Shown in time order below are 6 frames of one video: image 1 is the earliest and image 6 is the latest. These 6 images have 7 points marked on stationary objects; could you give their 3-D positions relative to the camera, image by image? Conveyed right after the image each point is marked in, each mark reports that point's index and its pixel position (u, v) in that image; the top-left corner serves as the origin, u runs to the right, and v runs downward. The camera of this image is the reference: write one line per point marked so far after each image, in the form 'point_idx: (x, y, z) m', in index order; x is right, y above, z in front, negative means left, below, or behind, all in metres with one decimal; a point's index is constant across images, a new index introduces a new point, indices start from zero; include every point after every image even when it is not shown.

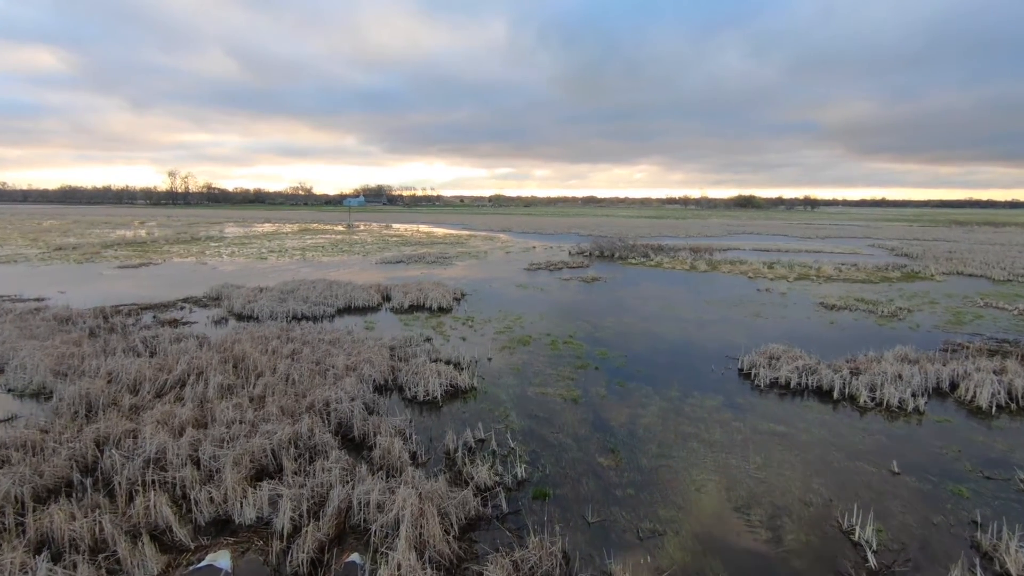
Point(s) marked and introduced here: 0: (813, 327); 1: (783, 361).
0: (+11.0, -1.4, +19.7) m
1: (+7.1, -1.9, +14.1) m
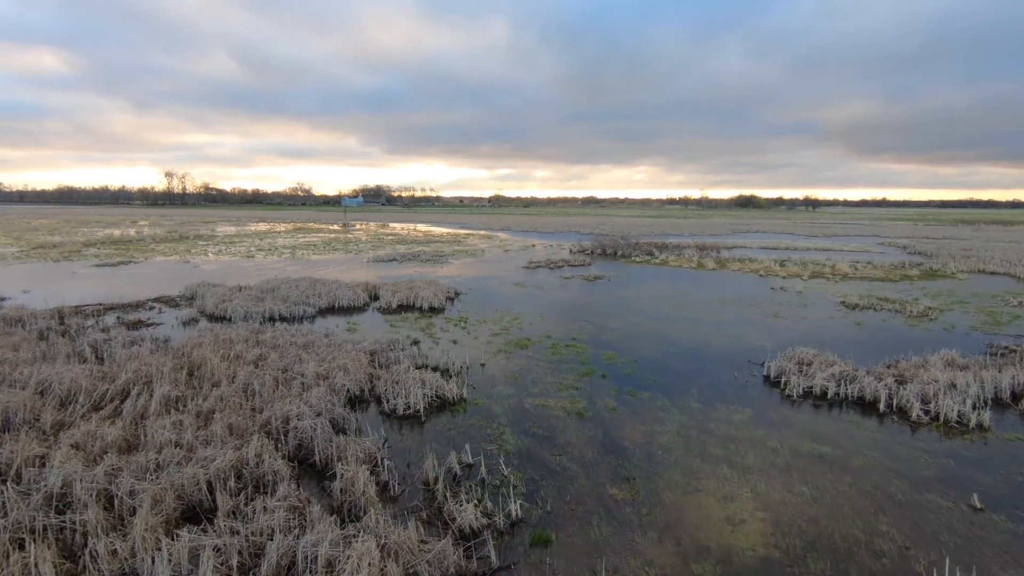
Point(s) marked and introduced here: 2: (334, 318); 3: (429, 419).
0: (+10.9, -1.3, +18.0) m
1: (+7.0, -1.8, +12.4) m
2: (-6.1, -1.0, +18.7) m
3: (-1.6, -2.5, +10.4) m
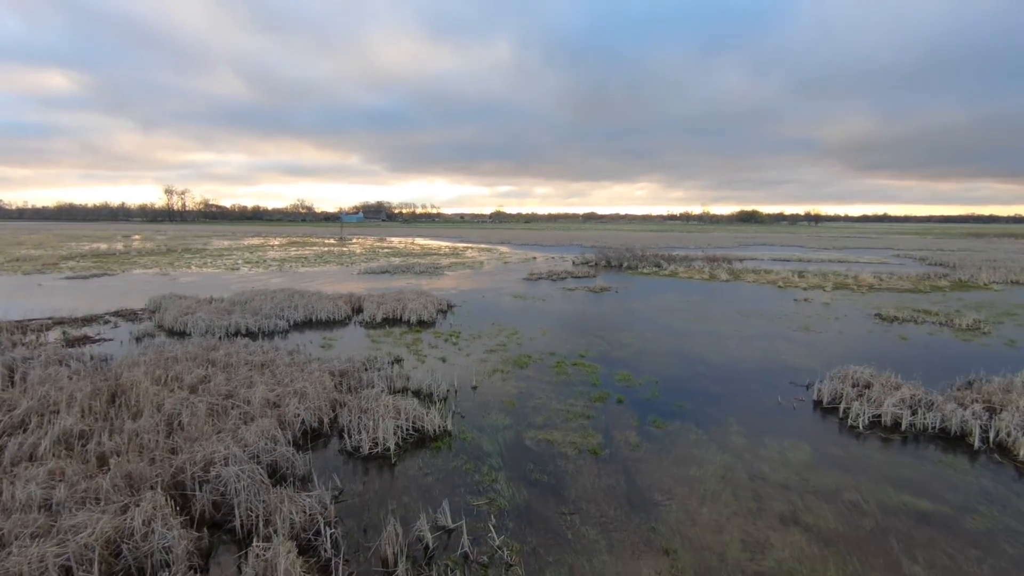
0: (+10.8, -1.6, +15.8) m
1: (+6.9, -1.9, +10.1) m
2: (-6.2, -1.4, +16.5) m
3: (-1.7, -2.6, +8.1) m
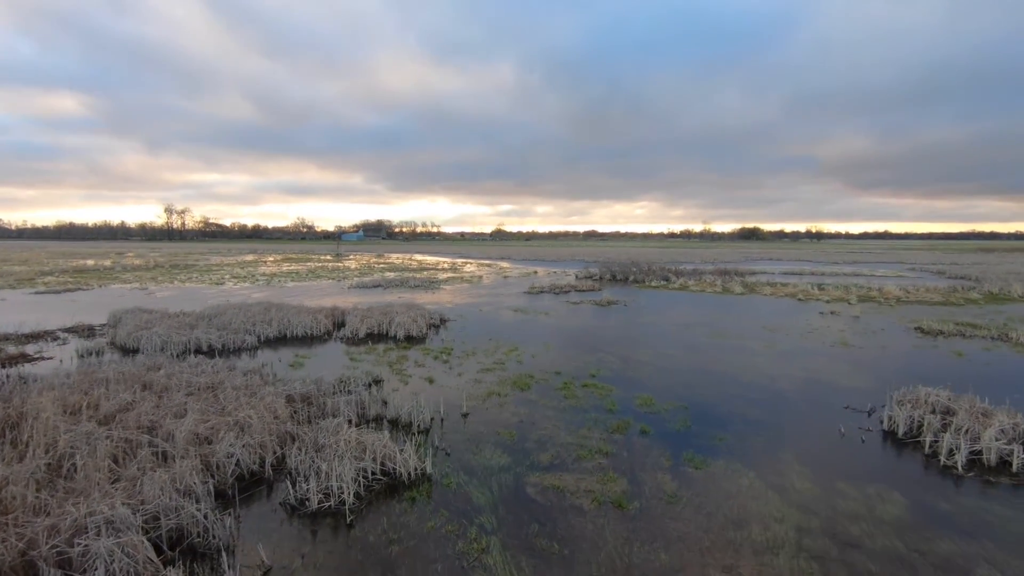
0: (+10.8, -1.8, +13.7) m
1: (+6.9, -2.0, +8.1) m
2: (-6.2, -1.7, +14.5) m
3: (-1.7, -2.6, +6.1) m
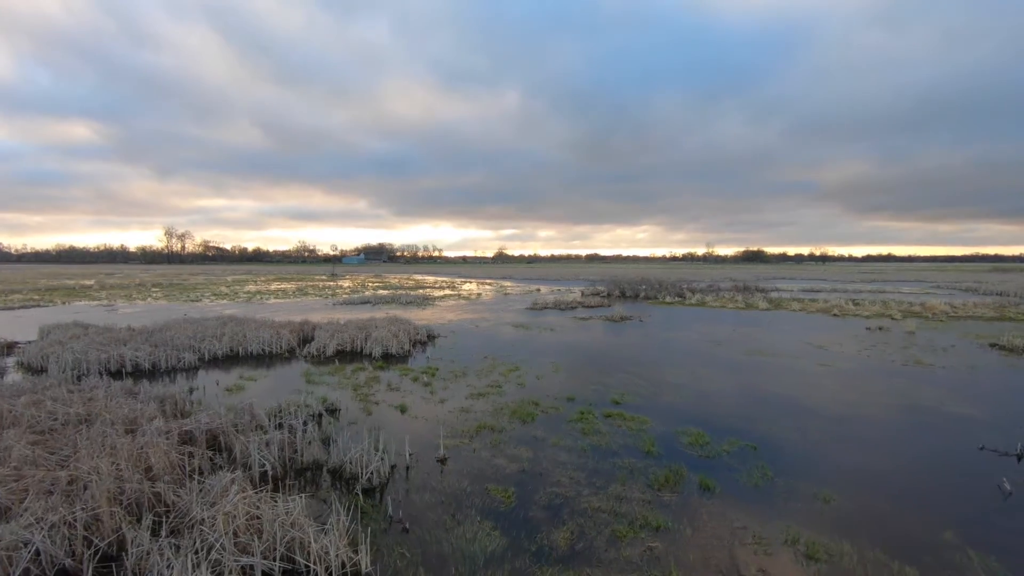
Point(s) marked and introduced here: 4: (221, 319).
0: (+10.8, -1.9, +10.9) m
1: (+6.9, -1.8, +5.2) m
2: (-6.2, -1.8, +11.7) m
3: (-1.7, -2.3, +3.2) m
4: (-9.6, -1.0, +17.9) m
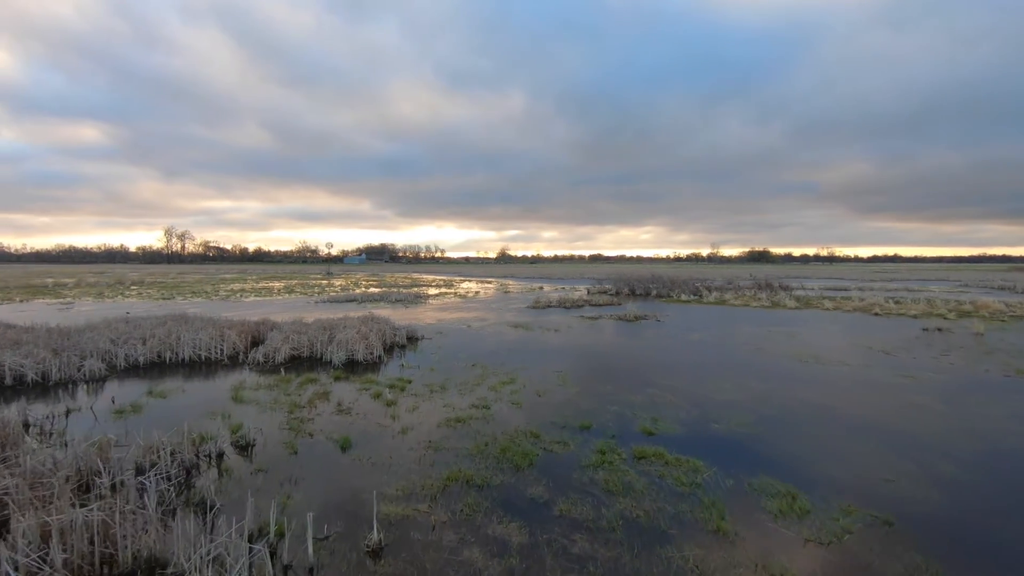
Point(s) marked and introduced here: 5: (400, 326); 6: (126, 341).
0: (+10.7, -1.7, +8.1) m
1: (+6.7, -1.6, +2.5) m
2: (-6.3, -1.6, +9.1) m
3: (-1.9, -2.1, +0.6) m
4: (-9.7, -0.8, +15.3) m
5: (-3.2, -1.1, +15.5) m
6: (-7.8, -1.1, +11.0) m
